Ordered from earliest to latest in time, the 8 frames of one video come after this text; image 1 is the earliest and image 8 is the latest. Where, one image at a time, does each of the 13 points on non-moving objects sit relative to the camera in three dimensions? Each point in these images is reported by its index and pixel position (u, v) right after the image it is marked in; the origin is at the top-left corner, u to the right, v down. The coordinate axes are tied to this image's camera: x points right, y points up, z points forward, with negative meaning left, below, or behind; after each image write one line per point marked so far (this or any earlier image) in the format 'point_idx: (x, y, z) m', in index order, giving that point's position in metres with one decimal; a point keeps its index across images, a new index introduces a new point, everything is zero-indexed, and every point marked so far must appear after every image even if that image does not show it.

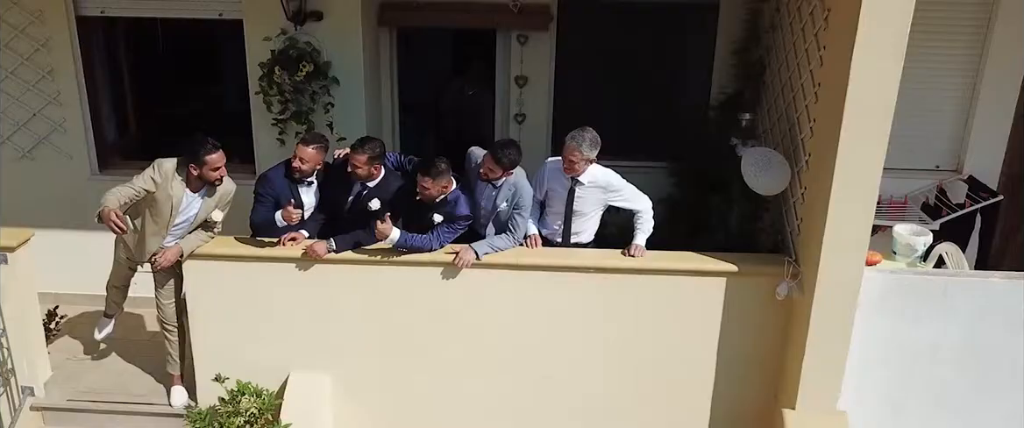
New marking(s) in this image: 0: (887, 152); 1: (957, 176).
0: (+2.9, +0.5, +6.0) m
1: (+3.3, +0.3, +6.0) m
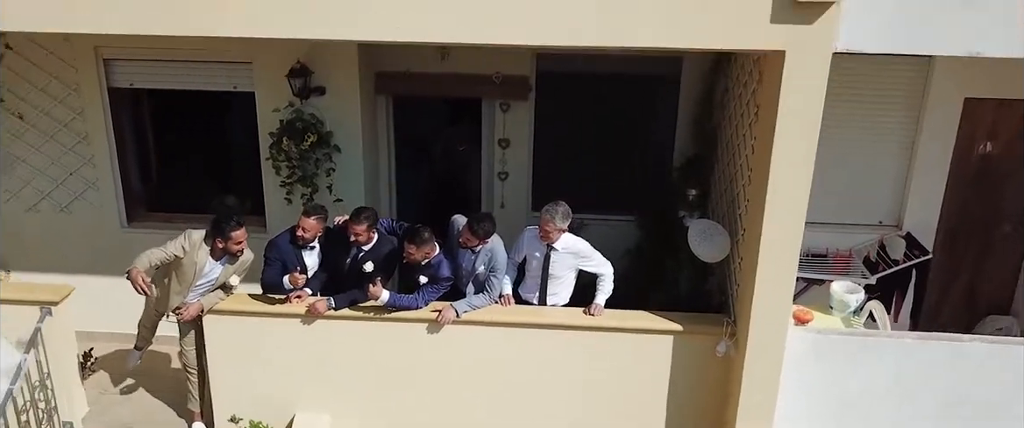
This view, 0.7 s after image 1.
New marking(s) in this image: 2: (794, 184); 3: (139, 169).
0: (+2.7, 0.0, +6.6) m
1: (+3.2, -0.1, +6.6) m
2: (+1.6, +0.2, +4.7) m
3: (-3.1, +0.4, +6.6) m
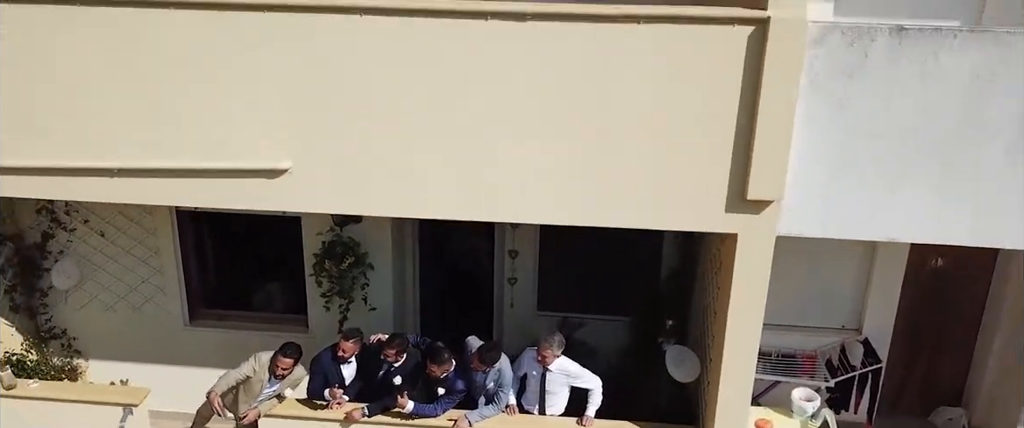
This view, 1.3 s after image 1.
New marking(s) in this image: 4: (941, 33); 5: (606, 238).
0: (+2.8, -1.0, +7.6) m
1: (+3.3, -1.2, +7.6) m
2: (+1.6, -0.8, +5.6) m
3: (-3.0, -0.6, +7.7) m
4: (+2.6, +1.1, +5.0) m
5: (+0.9, -0.3, +7.4) m
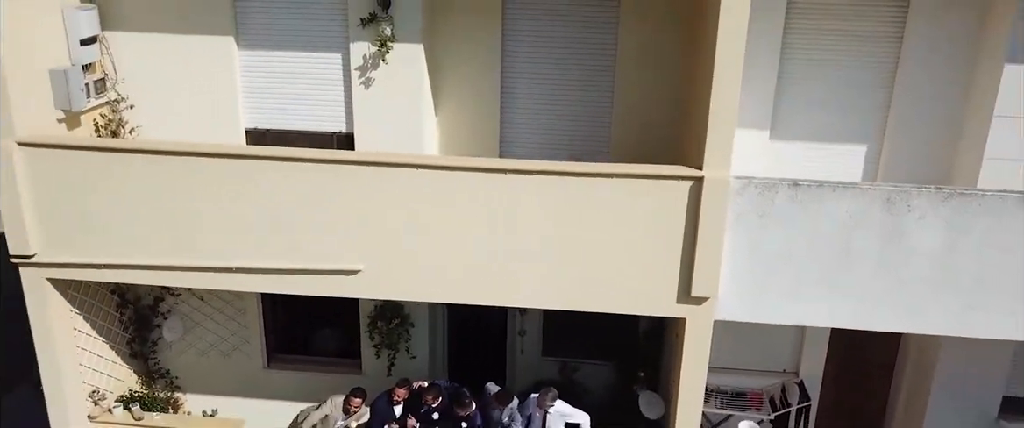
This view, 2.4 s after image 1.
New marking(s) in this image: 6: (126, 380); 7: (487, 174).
0: (+2.9, -1.8, +9.6) m
1: (+3.4, -2.0, +9.6) m
2: (+1.7, -1.6, +7.7) m
3: (-2.9, -1.4, +9.9) m
4: (+2.7, +0.2, +7.0) m
5: (+1.0, -1.1, +9.4) m
6: (-4.6, -2.0, +9.5) m
7: (-0.2, +0.4, +7.3) m
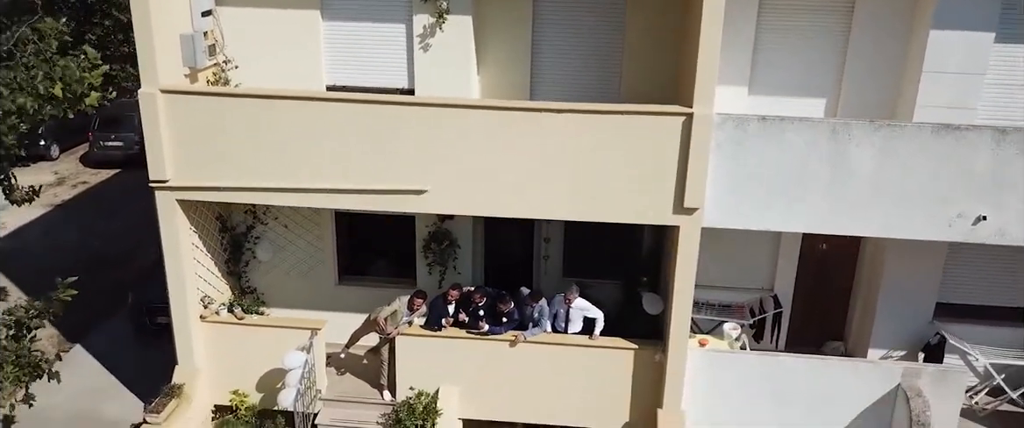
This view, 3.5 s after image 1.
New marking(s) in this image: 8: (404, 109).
0: (+3.3, -1.0, +11.8) m
1: (+3.8, -1.2, +11.8) m
2: (+2.1, -0.8, +9.9) m
3: (-2.5, -0.6, +12.0) m
4: (+3.1, +1.1, +9.2) m
5: (+1.4, -0.3, +11.6) m
6: (-4.2, -1.1, +11.7) m
7: (+0.2, +1.2, +9.4) m
8: (-1.3, +1.3, +9.6) m
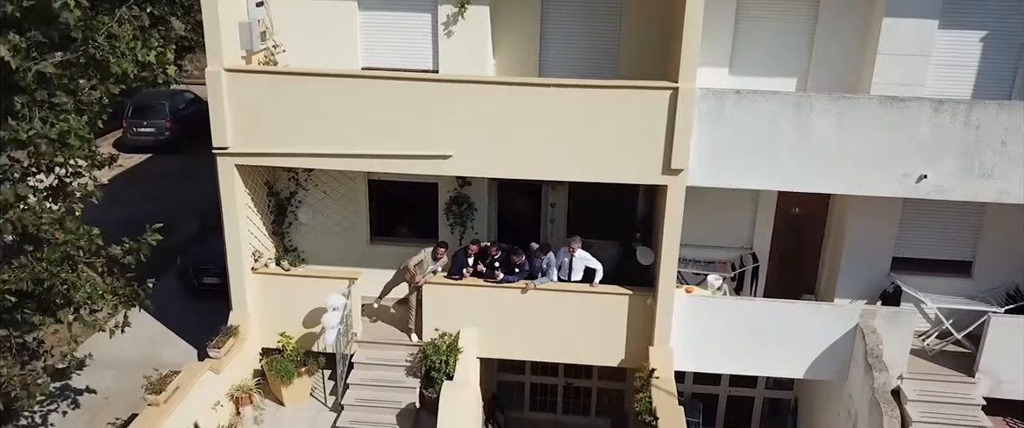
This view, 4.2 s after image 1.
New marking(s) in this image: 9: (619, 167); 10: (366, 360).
0: (+3.5, -0.4, +13.4) m
1: (+3.9, -0.6, +13.4) m
2: (+2.3, -0.3, +11.5) m
3: (-2.3, 0.0, +13.7) m
4: (+3.3, +1.6, +10.8) m
5: (+1.6, +0.3, +13.3) m
6: (-4.0, -0.6, +13.3) m
7: (+0.3, +1.7, +11.1) m
8: (-1.1, +1.8, +11.3) m
9: (+1.5, +0.7, +11.3) m
10: (-2.3, -2.3, +12.5) m
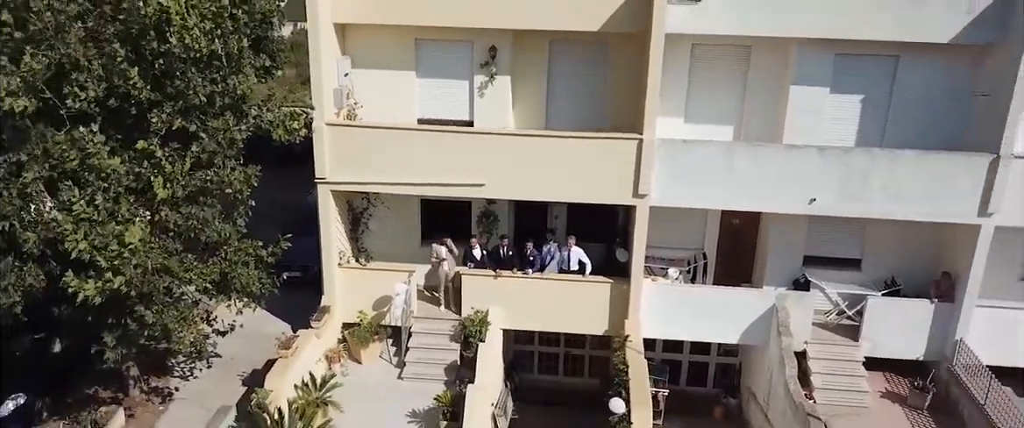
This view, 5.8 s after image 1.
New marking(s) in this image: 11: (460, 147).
0: (+3.8, -0.6, +18.2) m
1: (+4.3, -0.8, +18.2) m
2: (+2.6, -0.5, +16.3) m
3: (-2.0, -0.3, +18.5) m
4: (+3.6, +1.4, +15.6) m
5: (+1.9, +0.1, +18.1) m
6: (-3.7, -0.8, +18.2) m
7: (+0.6, +1.5, +15.9) m
8: (-0.8, +1.6, +16.1) m
9: (+1.8, +0.4, +16.1) m
10: (-2.0, -2.5, +17.4) m
11: (-1.0, +1.3, +16.2) m
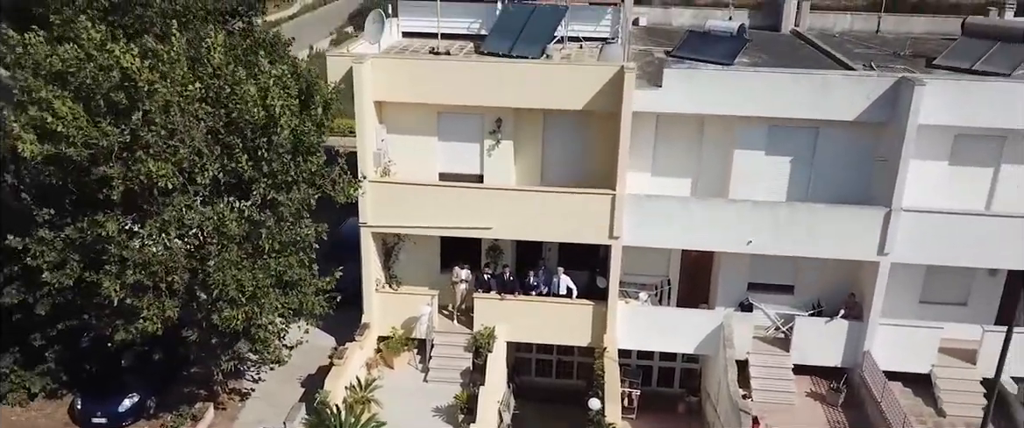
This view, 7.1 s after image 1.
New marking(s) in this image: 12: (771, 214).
0: (+3.8, -1.6, +22.6) m
1: (+4.3, -1.8, +22.6) m
2: (+2.7, -1.5, +20.7) m
3: (-2.0, -1.2, +22.9) m
4: (+3.7, +0.4, +20.0) m
5: (+1.9, -0.9, +22.4) m
6: (-3.6, -1.8, +22.6) m
7: (+0.7, +0.5, +20.3) m
8: (-0.8, +0.6, +20.4) m
9: (+1.9, -0.5, +20.5) m
10: (-1.9, -3.5, +21.8) m
11: (-1.0, +0.4, +20.5) m
12: (+6.3, 0.0, +19.9) m
